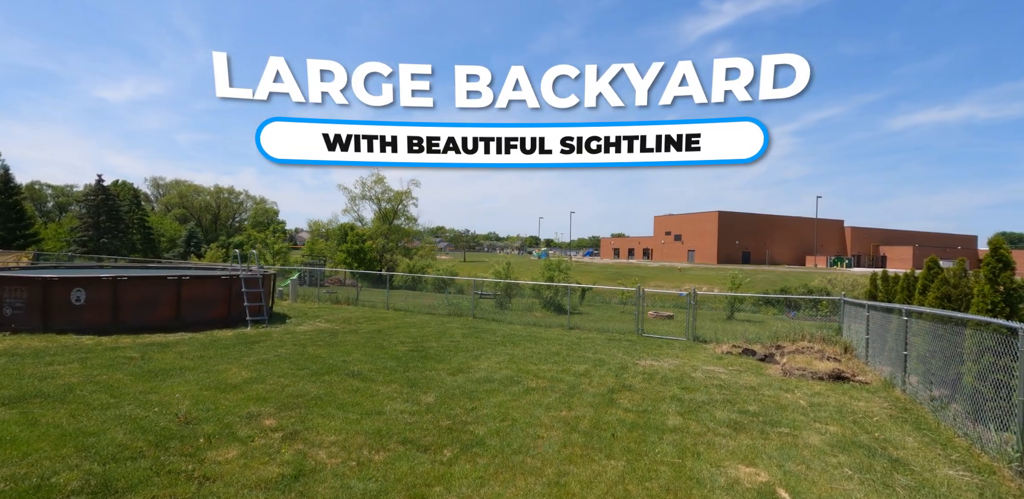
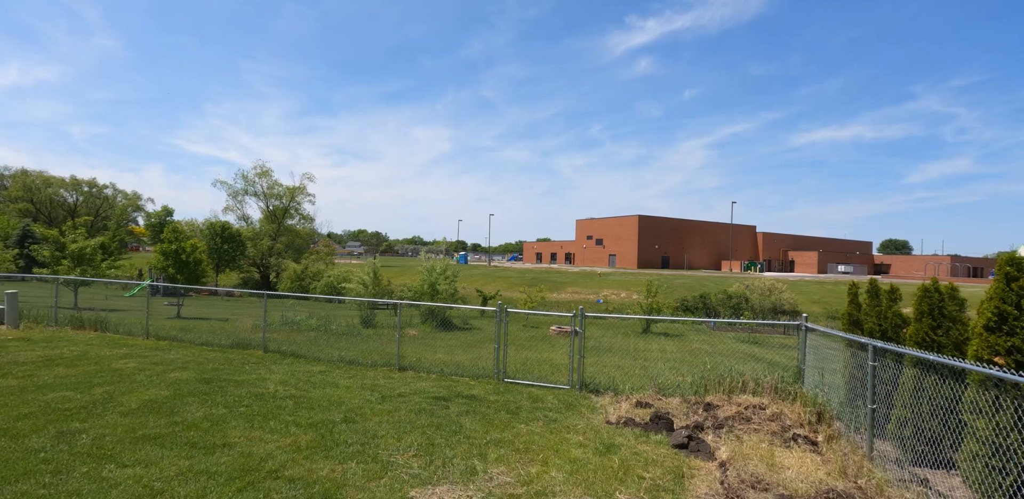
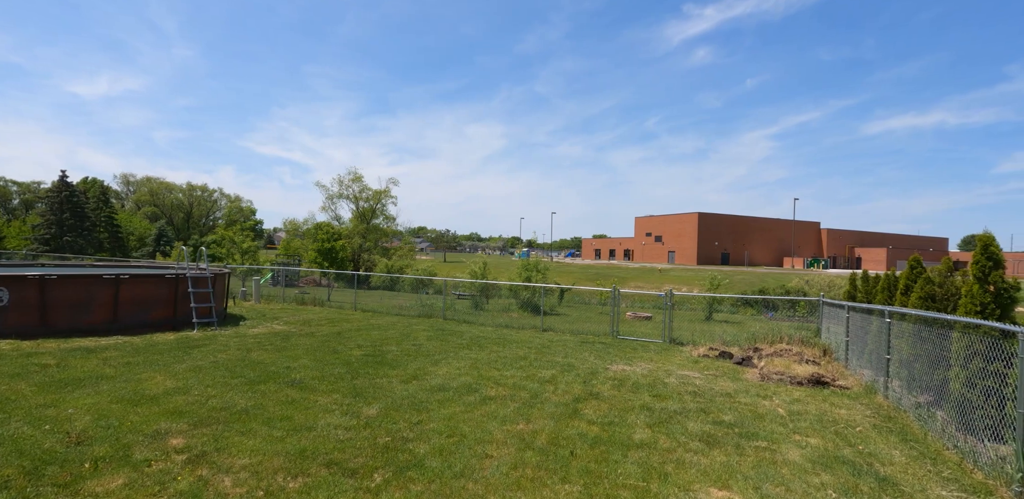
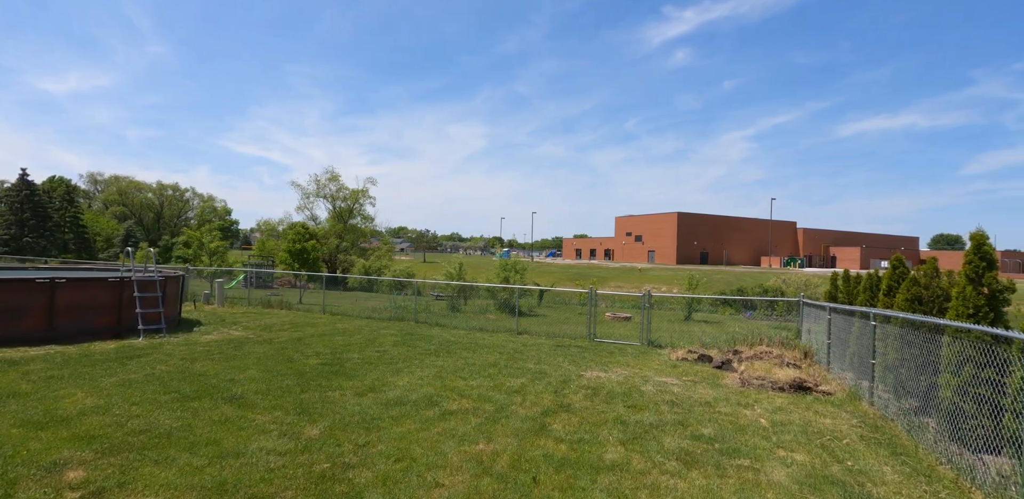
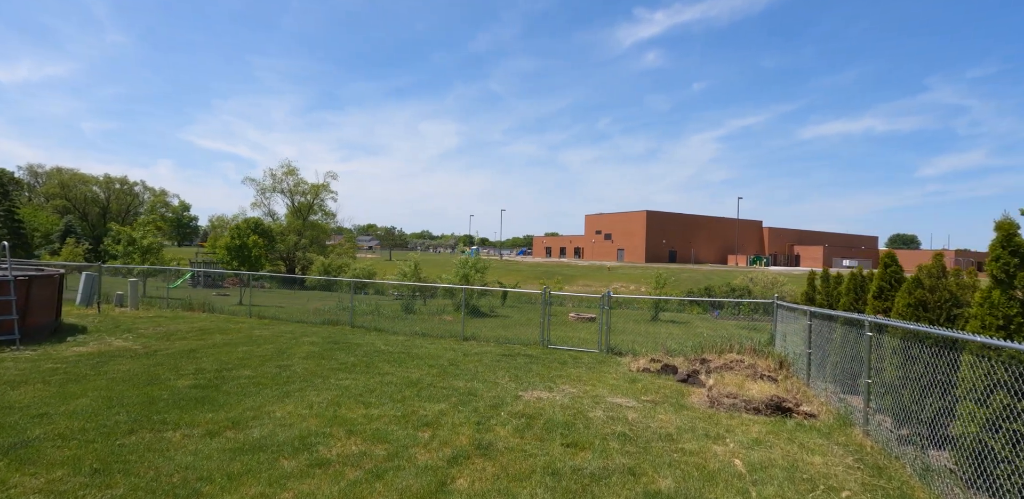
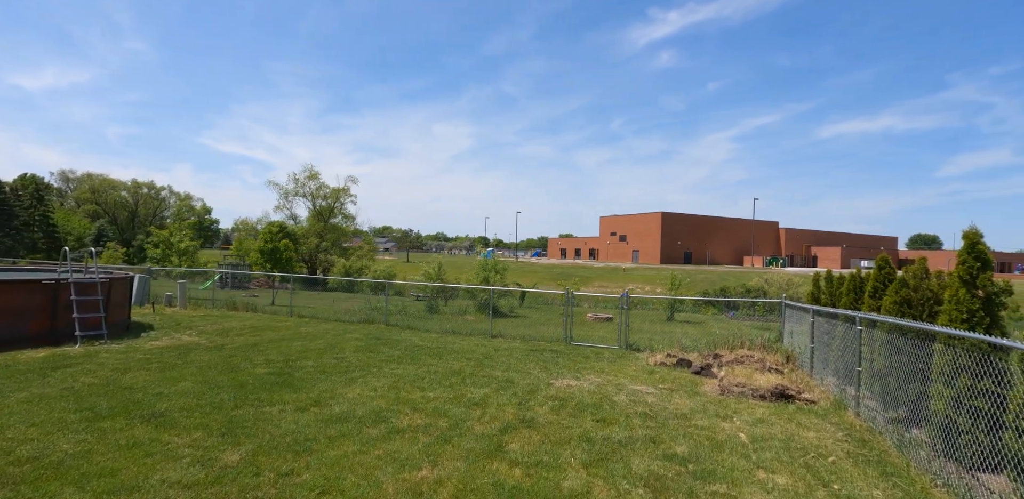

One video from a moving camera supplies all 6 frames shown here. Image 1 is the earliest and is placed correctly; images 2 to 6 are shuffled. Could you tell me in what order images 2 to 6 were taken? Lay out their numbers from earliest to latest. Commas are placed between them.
3, 4, 6, 5, 2
